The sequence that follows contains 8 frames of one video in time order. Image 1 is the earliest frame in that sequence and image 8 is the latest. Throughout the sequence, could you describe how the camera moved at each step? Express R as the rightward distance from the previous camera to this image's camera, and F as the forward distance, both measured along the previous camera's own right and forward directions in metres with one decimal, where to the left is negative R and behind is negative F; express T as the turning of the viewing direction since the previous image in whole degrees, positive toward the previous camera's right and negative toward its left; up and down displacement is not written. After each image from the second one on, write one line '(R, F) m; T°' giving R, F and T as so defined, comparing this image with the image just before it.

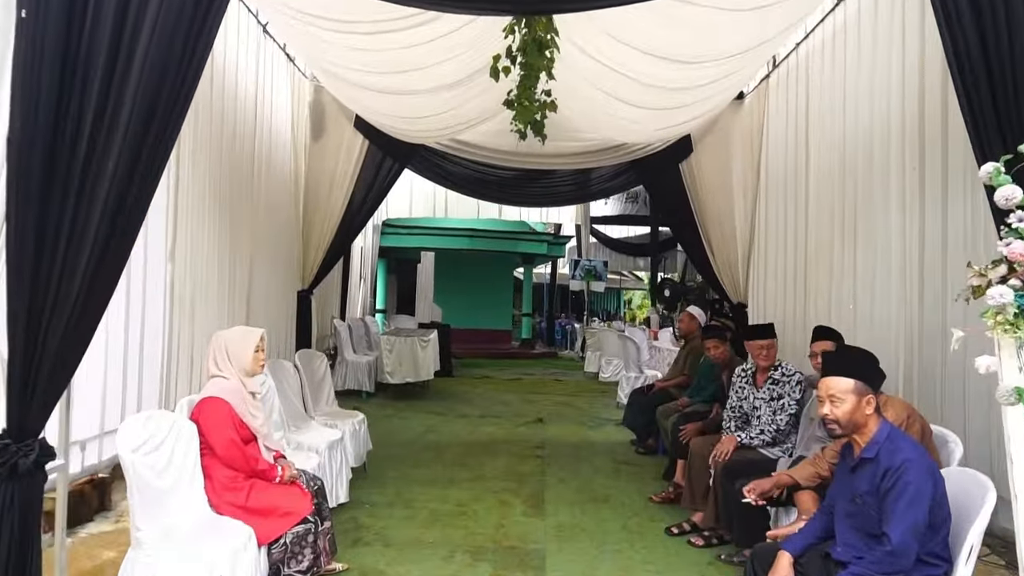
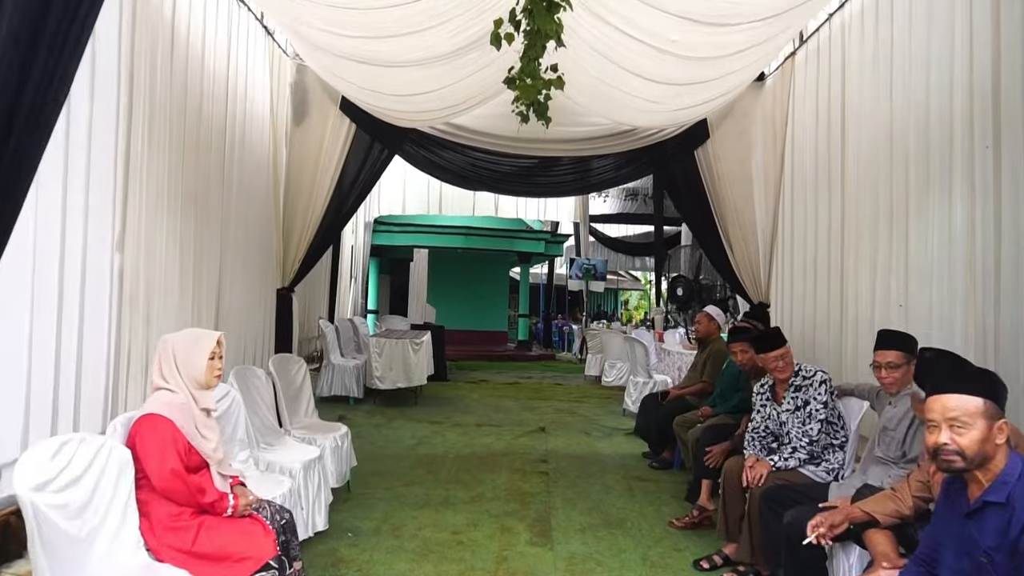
(0.0, +0.5) m; 0°
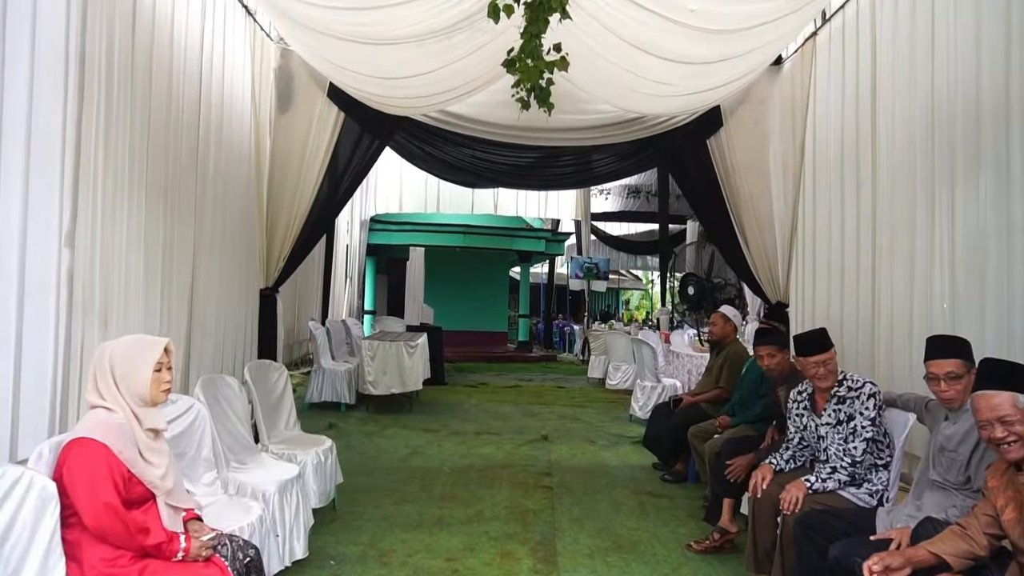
(0.0, +0.3) m; 0°
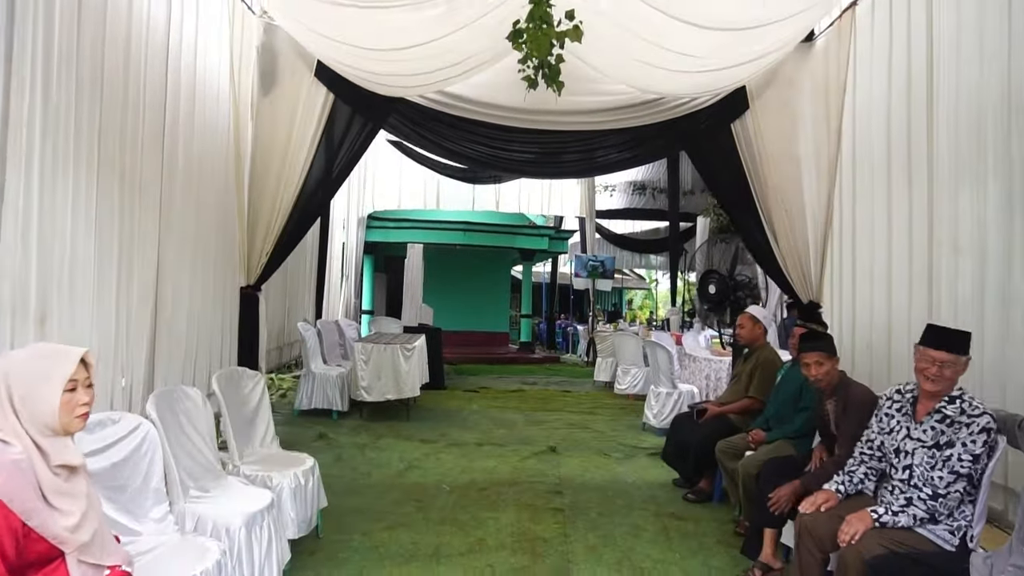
(0.0, +0.4) m; 0°
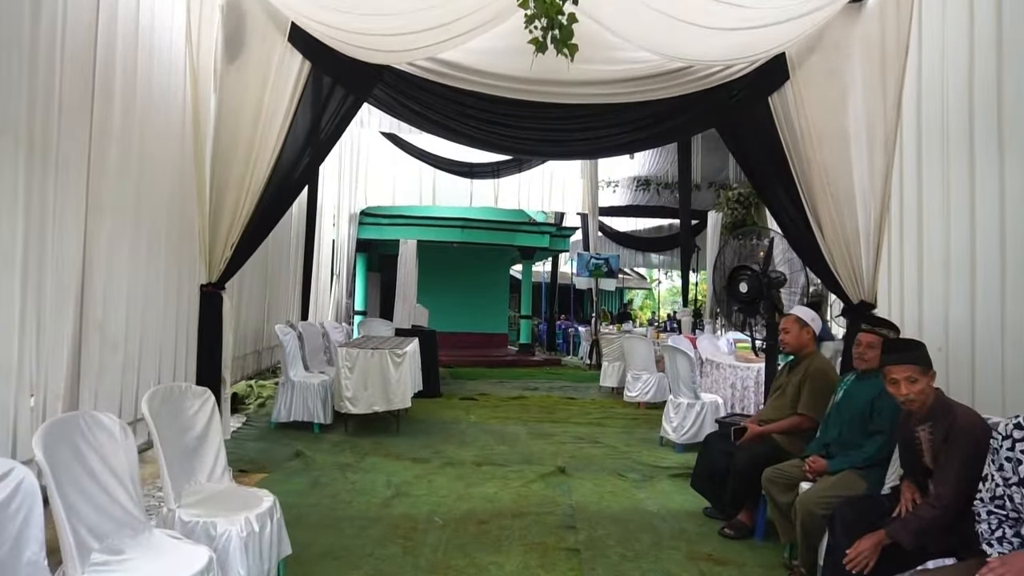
(0.0, +0.6) m; 0°
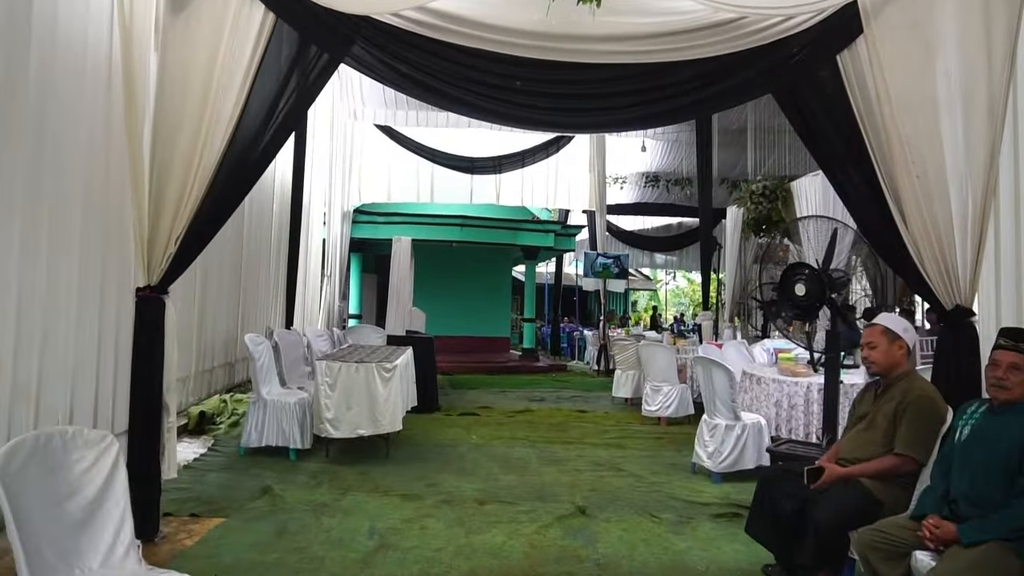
(0.0, +0.7) m; 0°
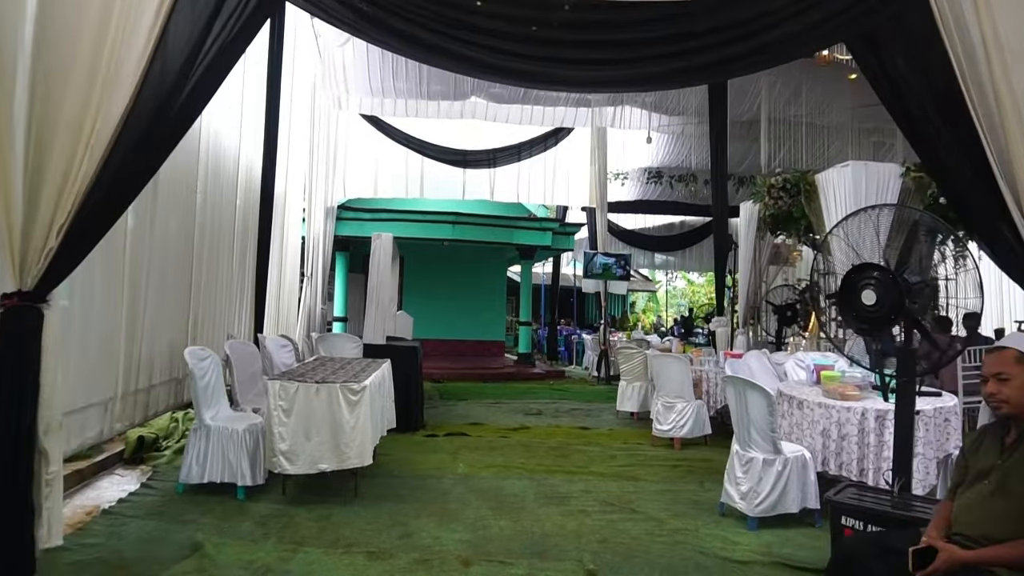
(0.0, +0.7) m; 0°
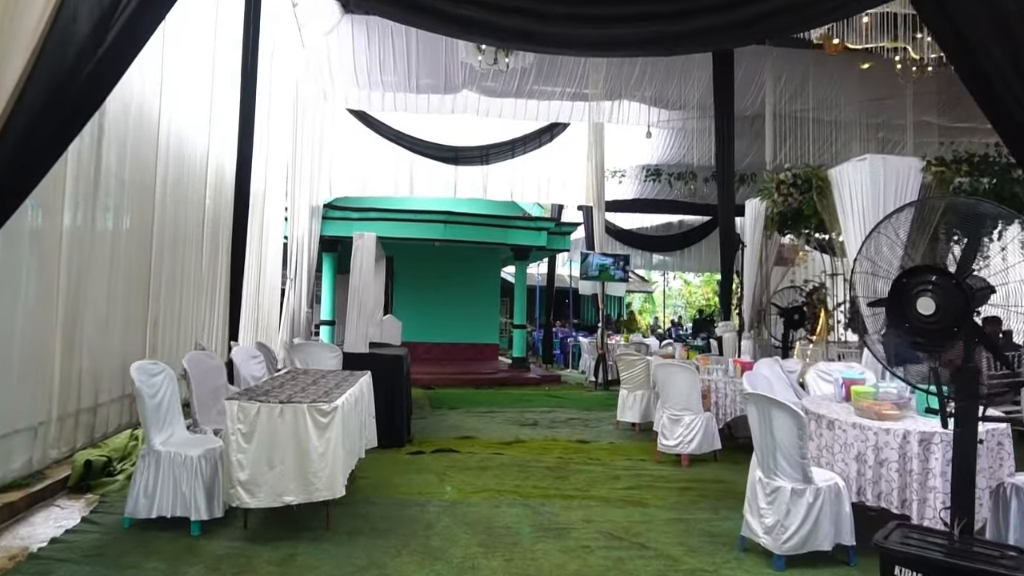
(0.0, +0.4) m; 0°
